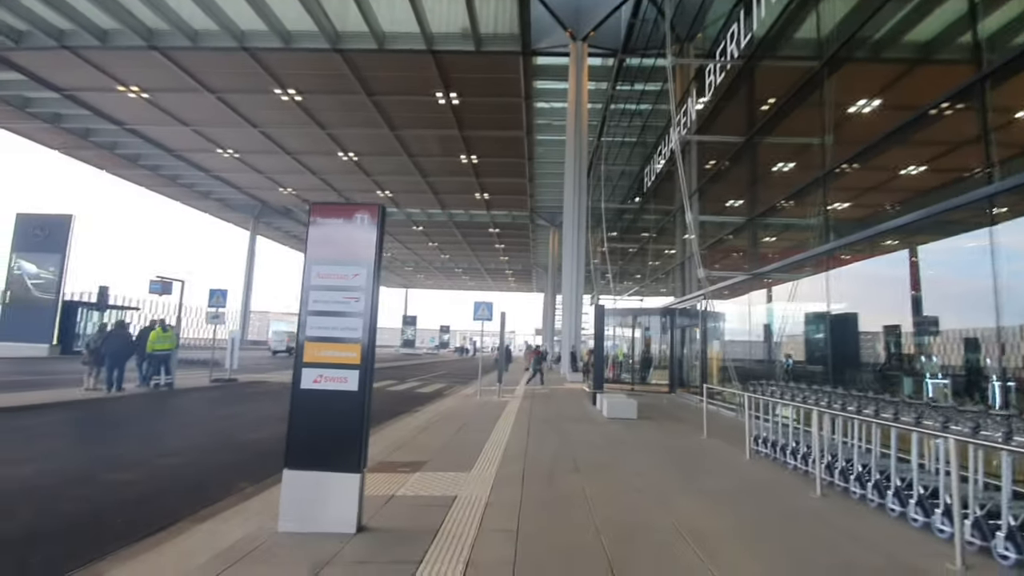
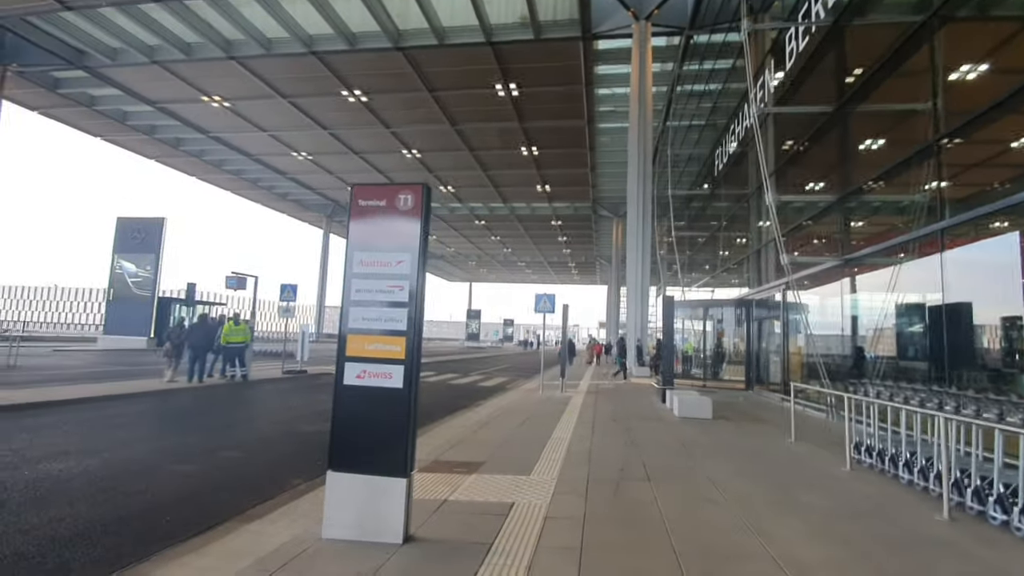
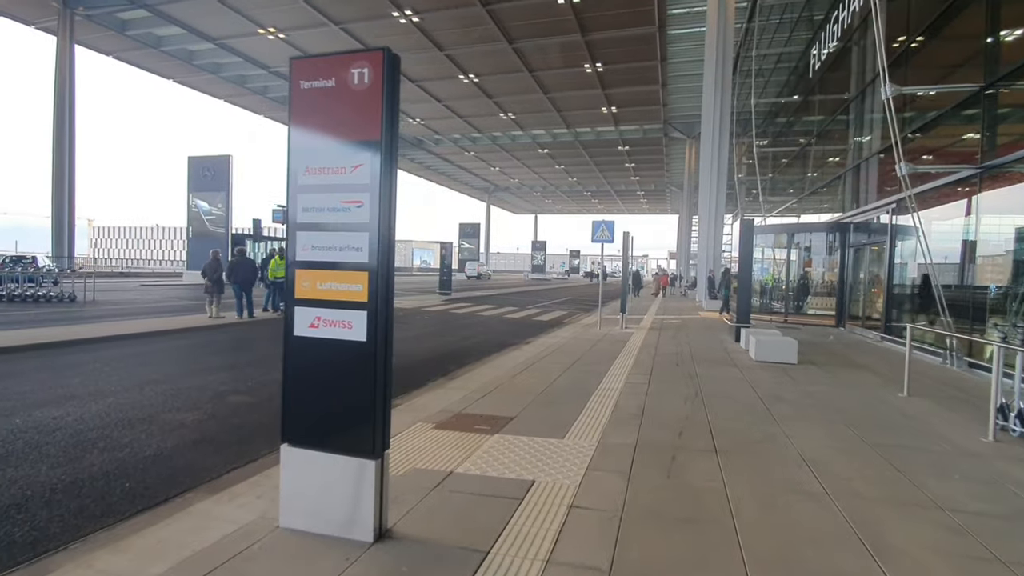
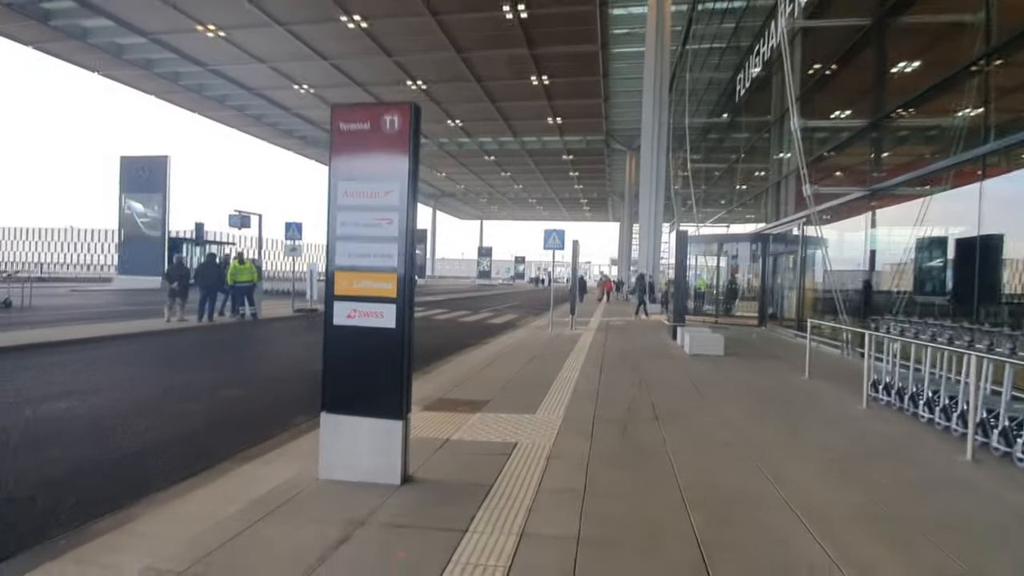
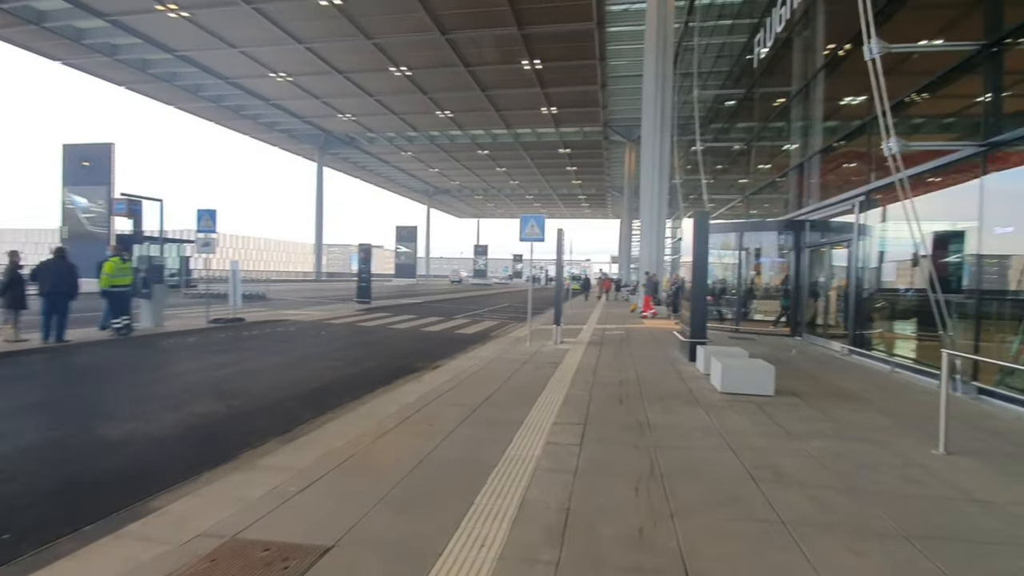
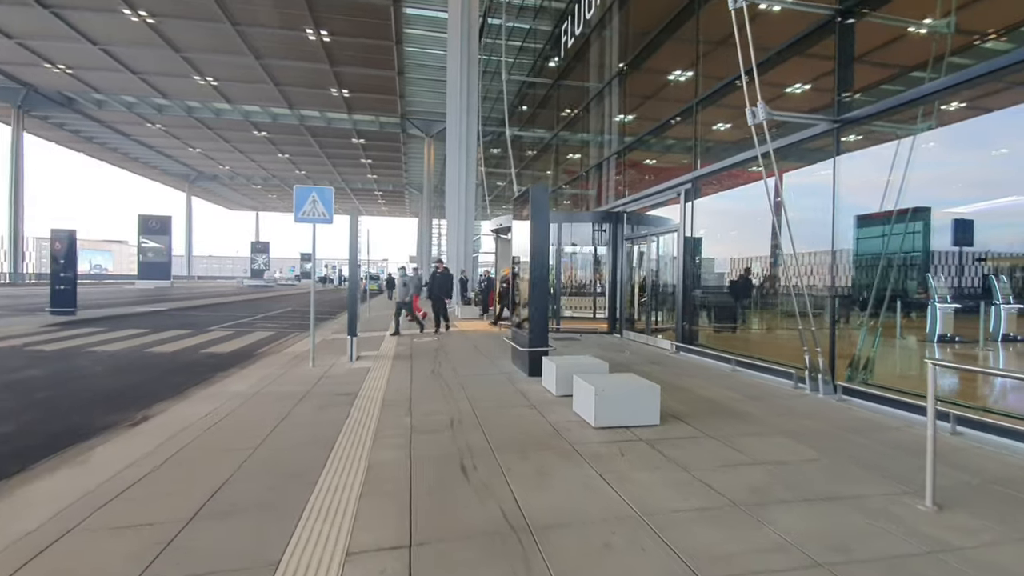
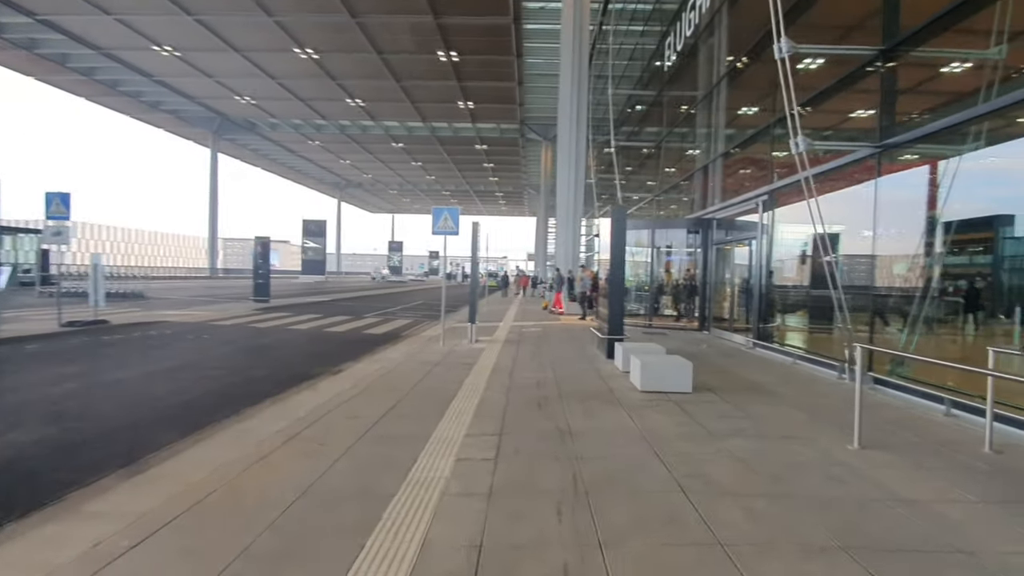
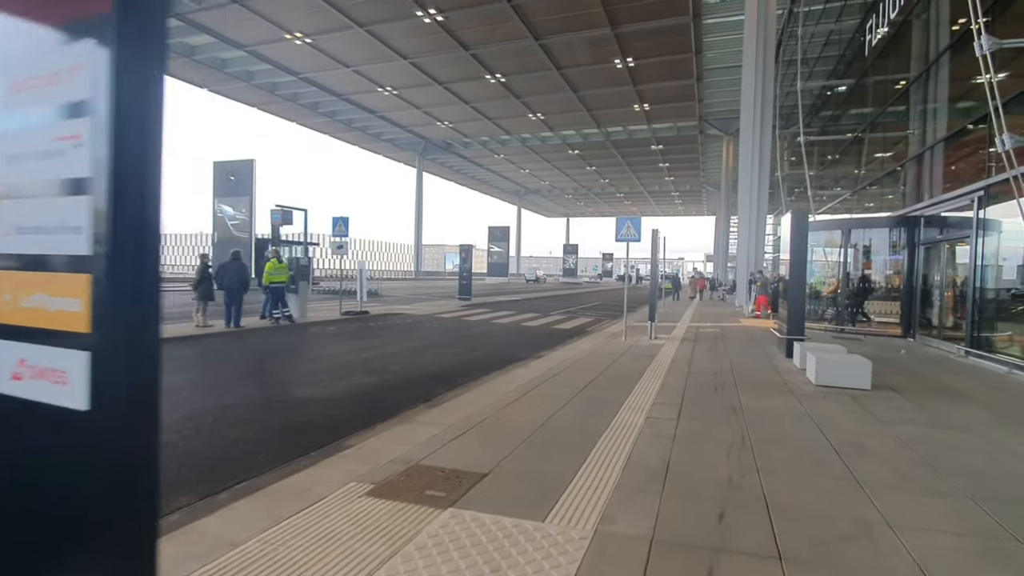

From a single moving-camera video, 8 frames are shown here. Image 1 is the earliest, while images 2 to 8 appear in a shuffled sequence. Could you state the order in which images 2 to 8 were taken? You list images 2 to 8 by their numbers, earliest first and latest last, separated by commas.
2, 4, 3, 8, 5, 7, 6
